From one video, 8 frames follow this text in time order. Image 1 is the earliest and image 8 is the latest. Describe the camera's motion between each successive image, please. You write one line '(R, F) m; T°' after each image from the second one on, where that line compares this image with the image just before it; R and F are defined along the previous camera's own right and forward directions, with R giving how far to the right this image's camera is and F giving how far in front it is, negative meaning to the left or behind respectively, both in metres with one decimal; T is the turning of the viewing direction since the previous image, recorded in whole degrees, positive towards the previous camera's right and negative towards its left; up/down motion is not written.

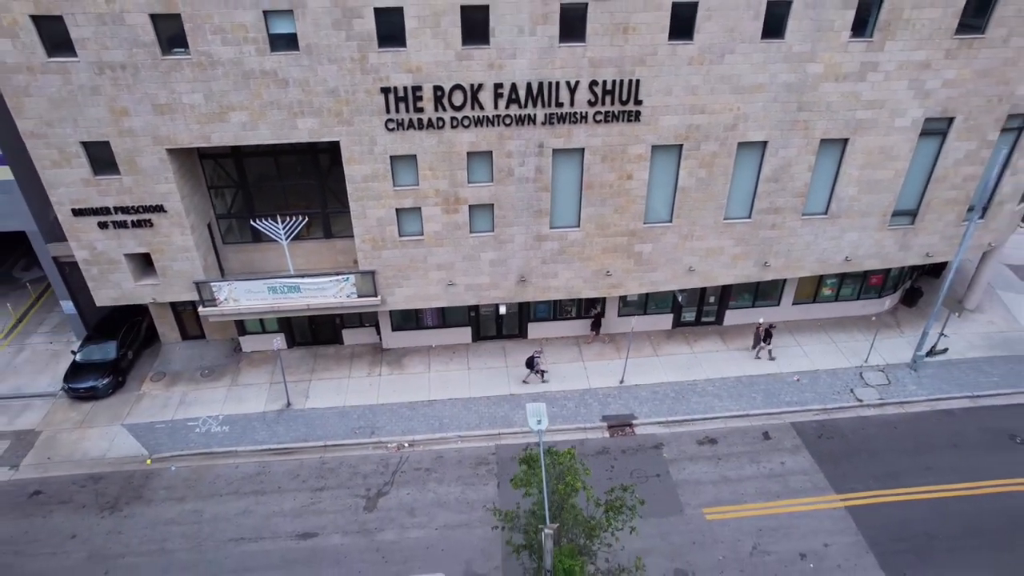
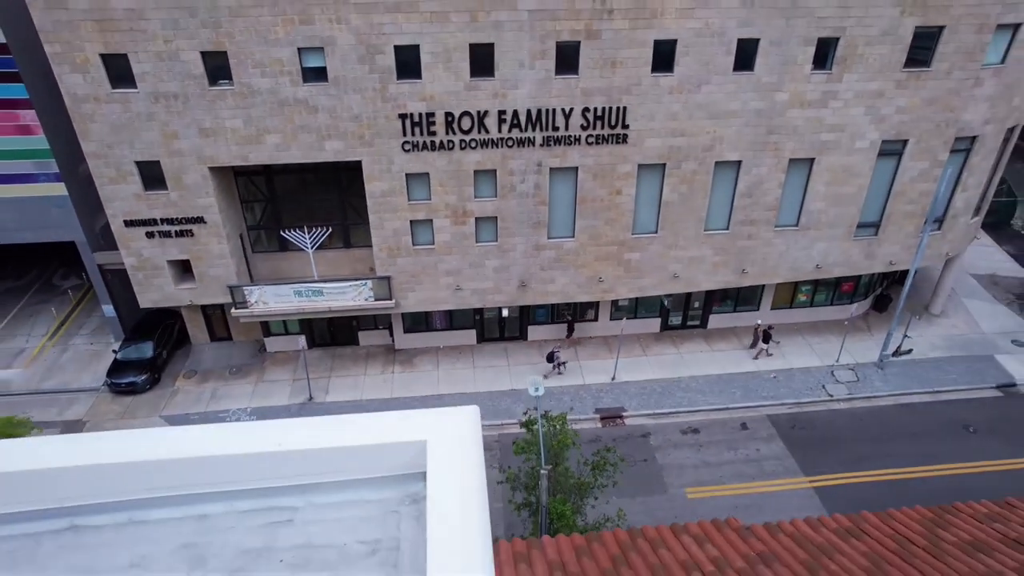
(0.0, -2.1) m; 0°
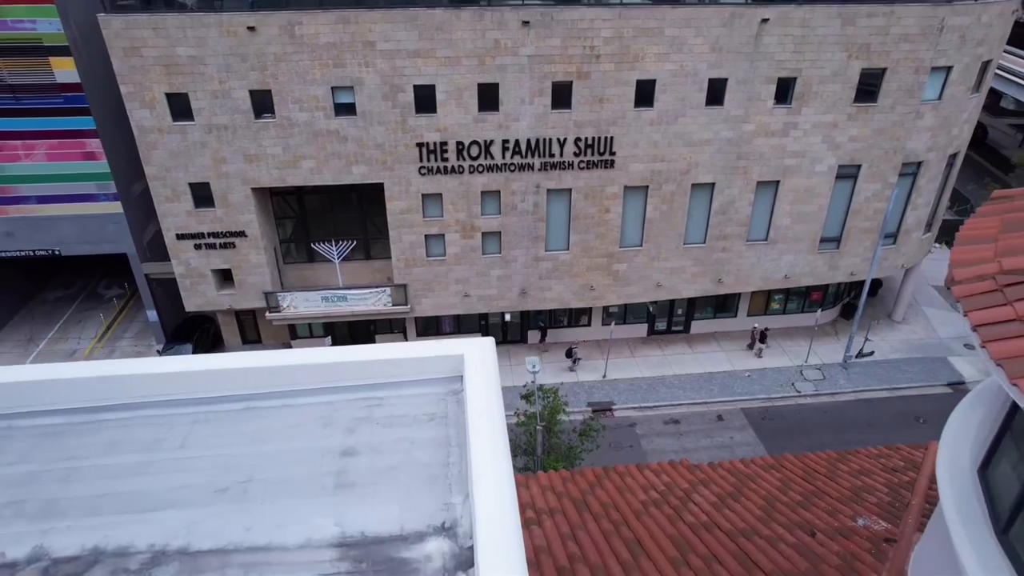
(0.0, -2.8) m; 0°
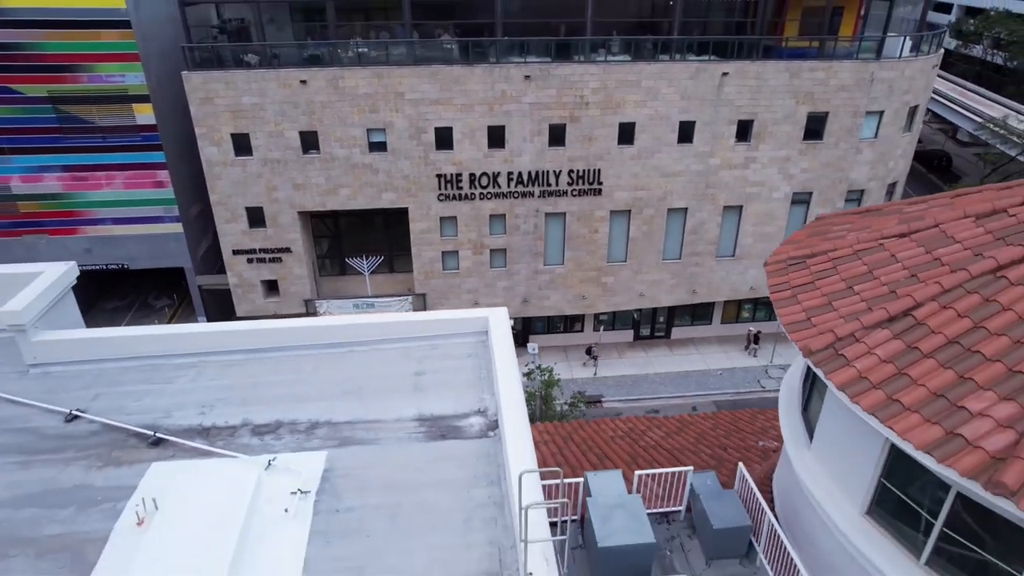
(-0.1, -4.1) m; 0°
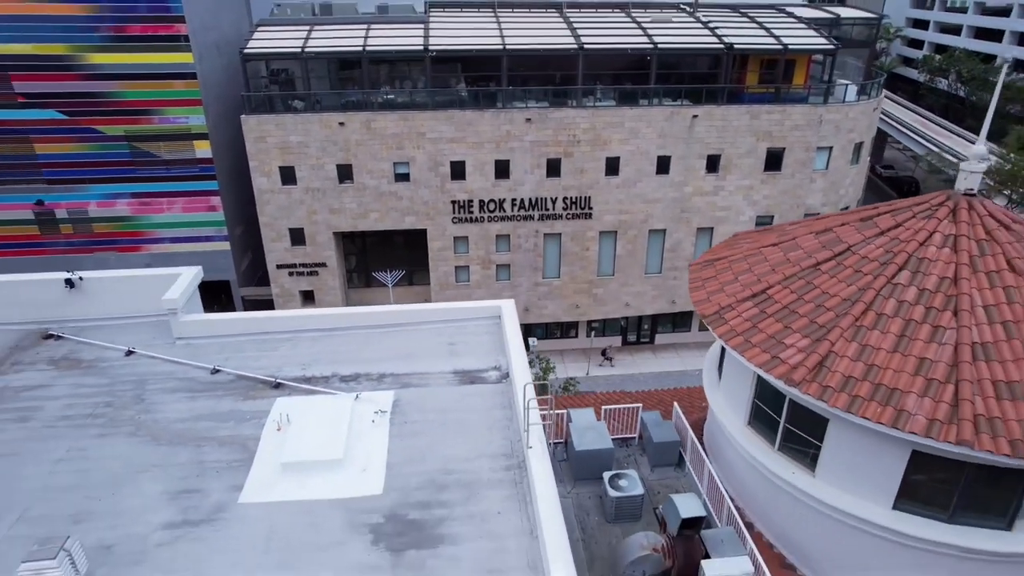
(-0.1, -4.3) m; 0°
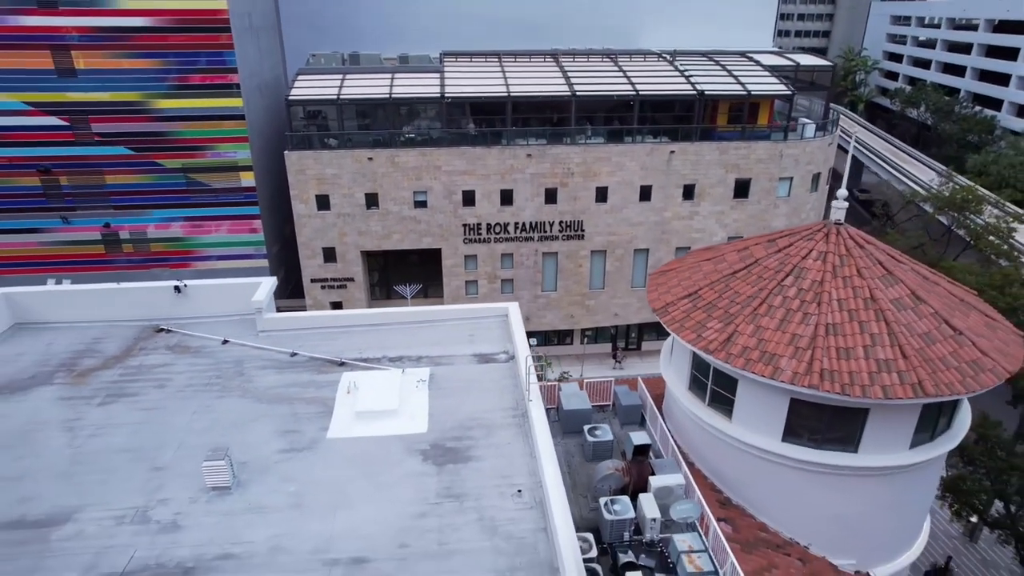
(-0.1, -4.6) m; 0°
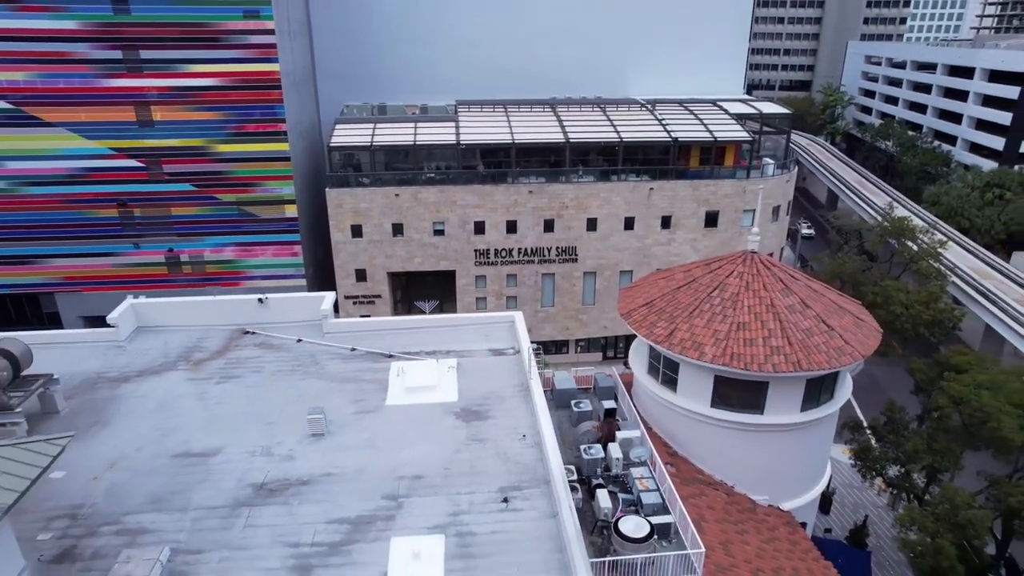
(-0.2, -6.0) m; 0°
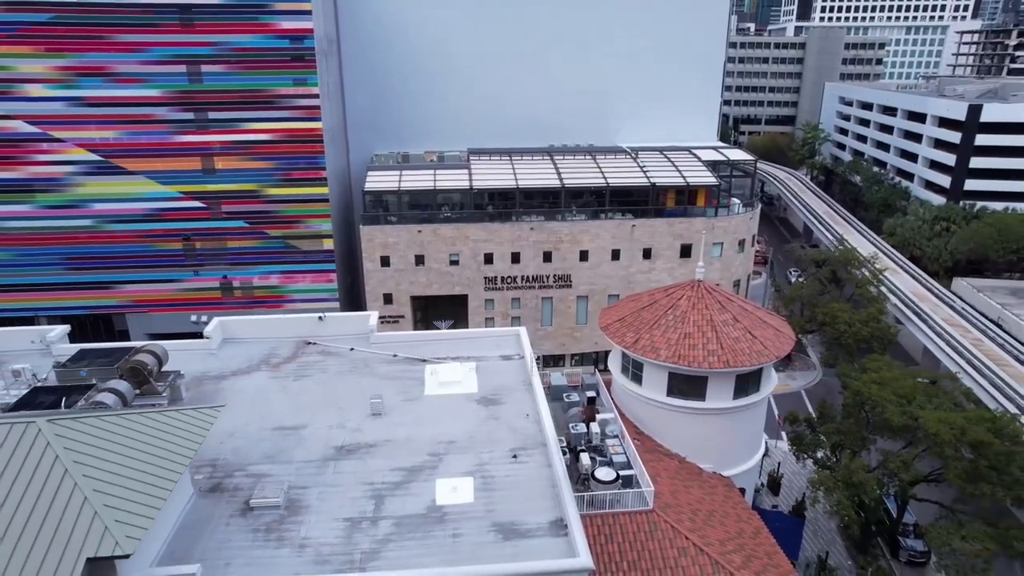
(-0.2, -7.0) m; 0°
